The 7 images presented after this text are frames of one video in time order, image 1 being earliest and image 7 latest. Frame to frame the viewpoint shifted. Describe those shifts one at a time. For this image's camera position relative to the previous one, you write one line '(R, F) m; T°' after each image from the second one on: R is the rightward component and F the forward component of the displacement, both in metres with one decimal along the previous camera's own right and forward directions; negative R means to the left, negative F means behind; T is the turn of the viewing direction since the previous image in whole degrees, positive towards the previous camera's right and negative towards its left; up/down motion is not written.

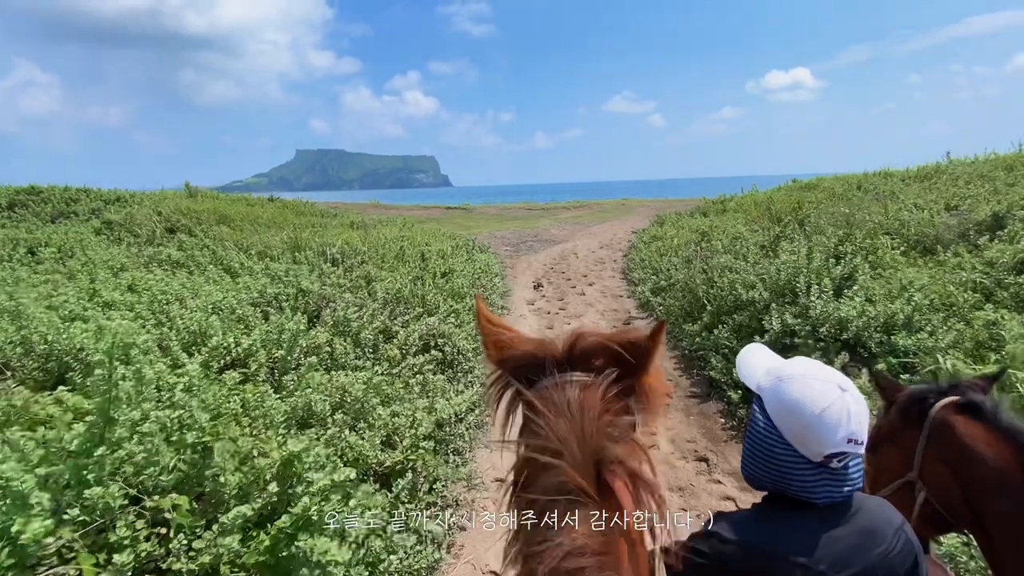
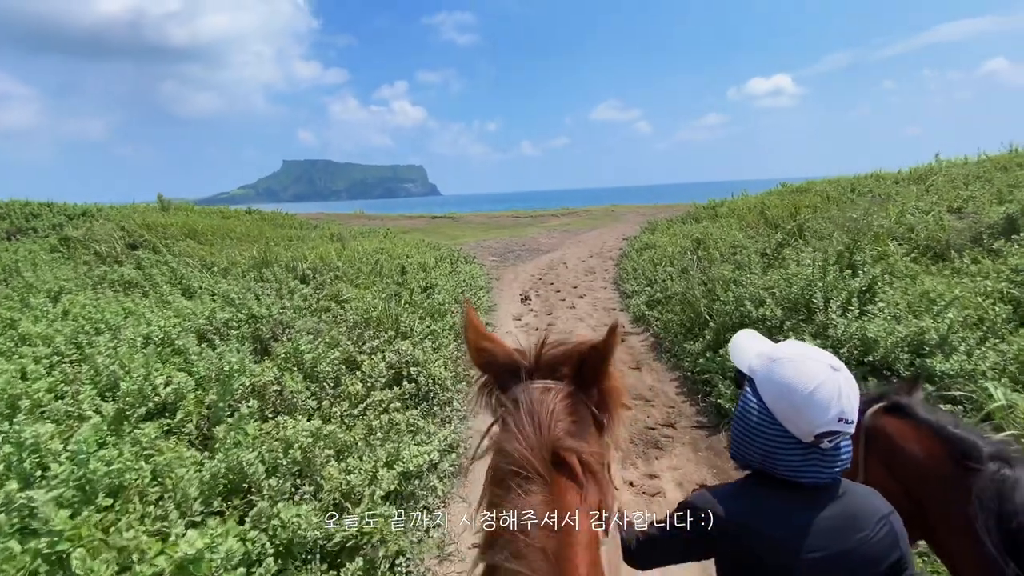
(+0.1, +0.7) m; +1°
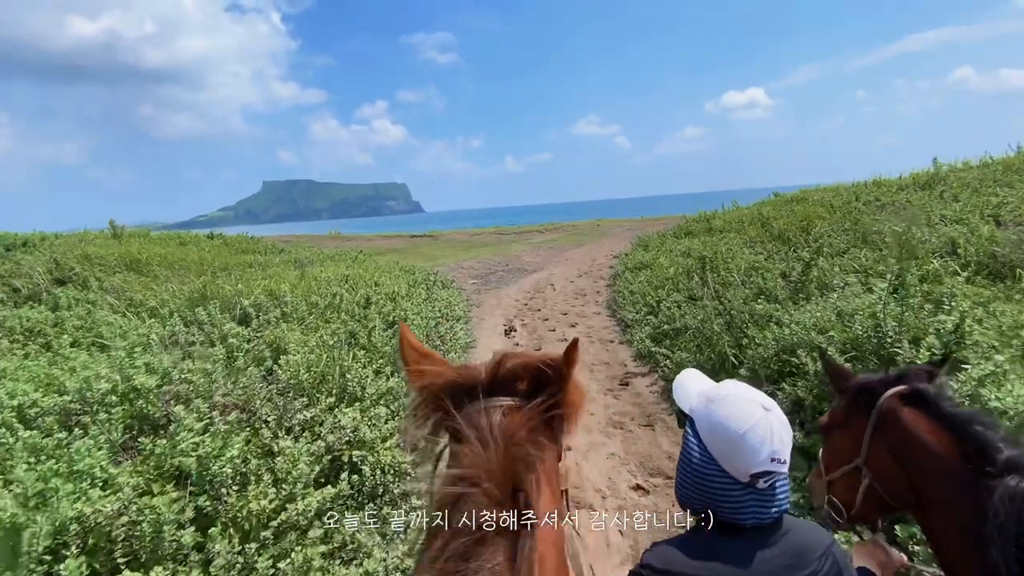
(+0.1, +1.4) m; +2°
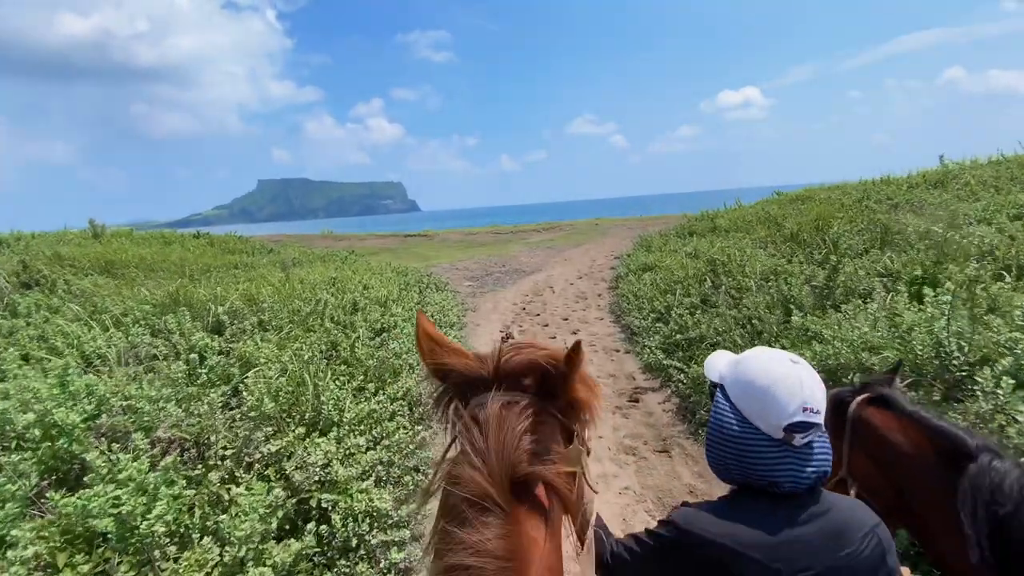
(0.0, +0.6) m; 0°
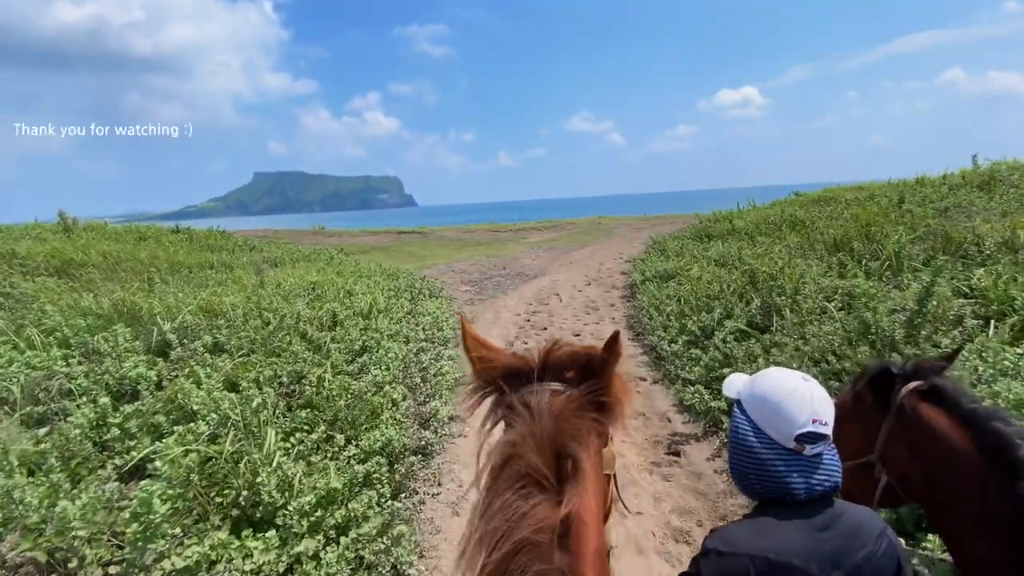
(-0.2, +1.3) m; 0°
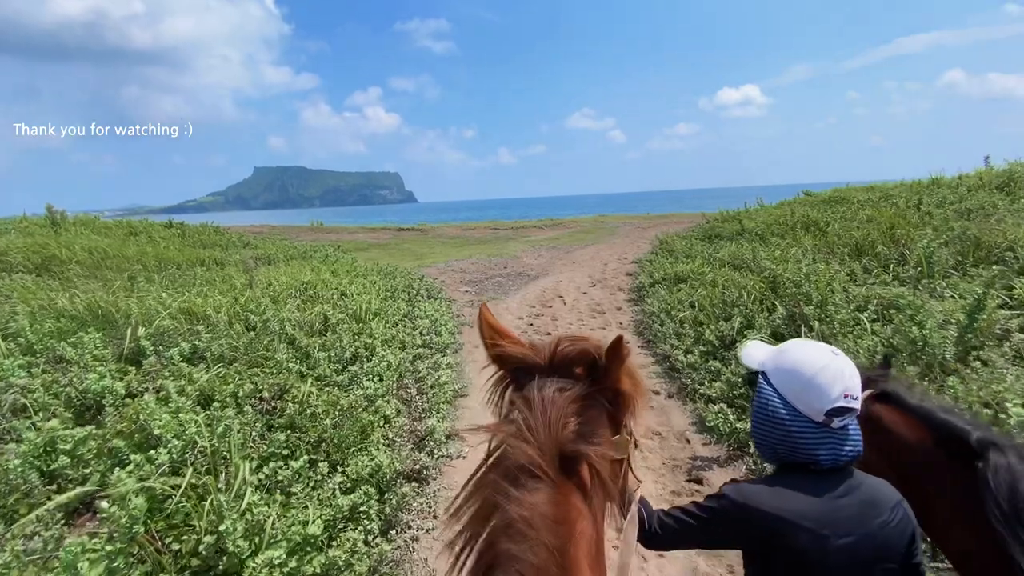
(-0.1, +0.5) m; 0°
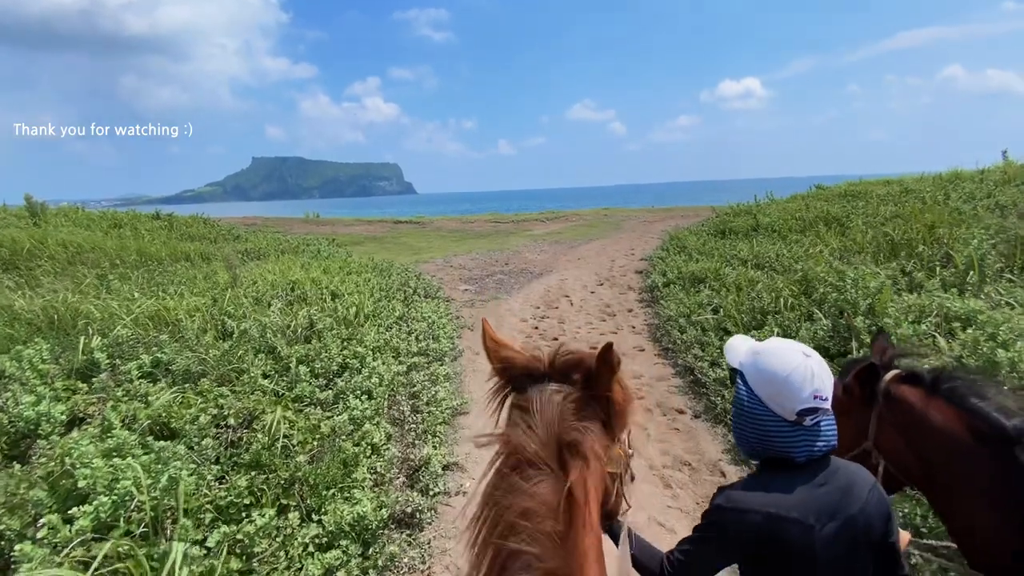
(-0.1, +0.7) m; 0°
